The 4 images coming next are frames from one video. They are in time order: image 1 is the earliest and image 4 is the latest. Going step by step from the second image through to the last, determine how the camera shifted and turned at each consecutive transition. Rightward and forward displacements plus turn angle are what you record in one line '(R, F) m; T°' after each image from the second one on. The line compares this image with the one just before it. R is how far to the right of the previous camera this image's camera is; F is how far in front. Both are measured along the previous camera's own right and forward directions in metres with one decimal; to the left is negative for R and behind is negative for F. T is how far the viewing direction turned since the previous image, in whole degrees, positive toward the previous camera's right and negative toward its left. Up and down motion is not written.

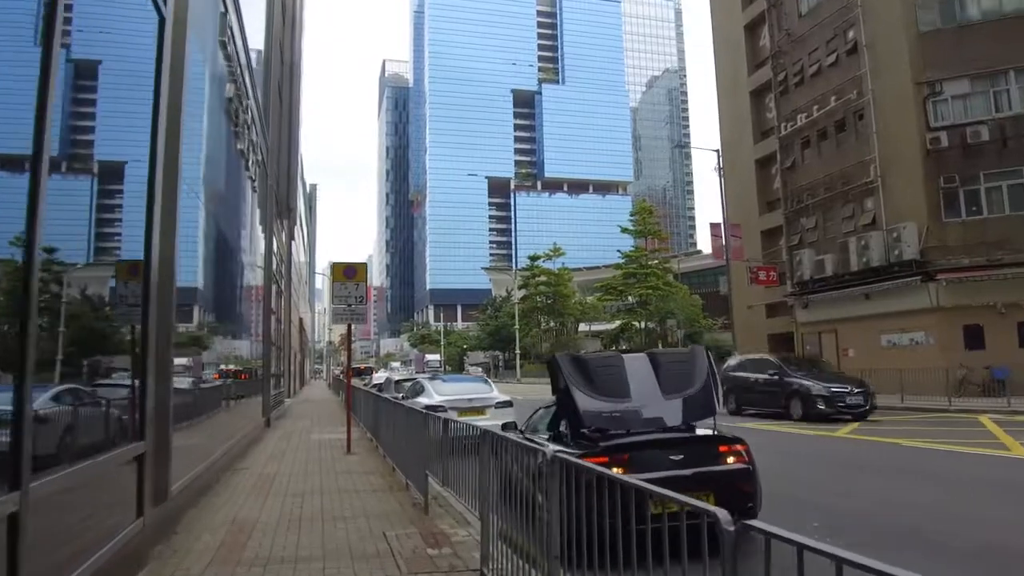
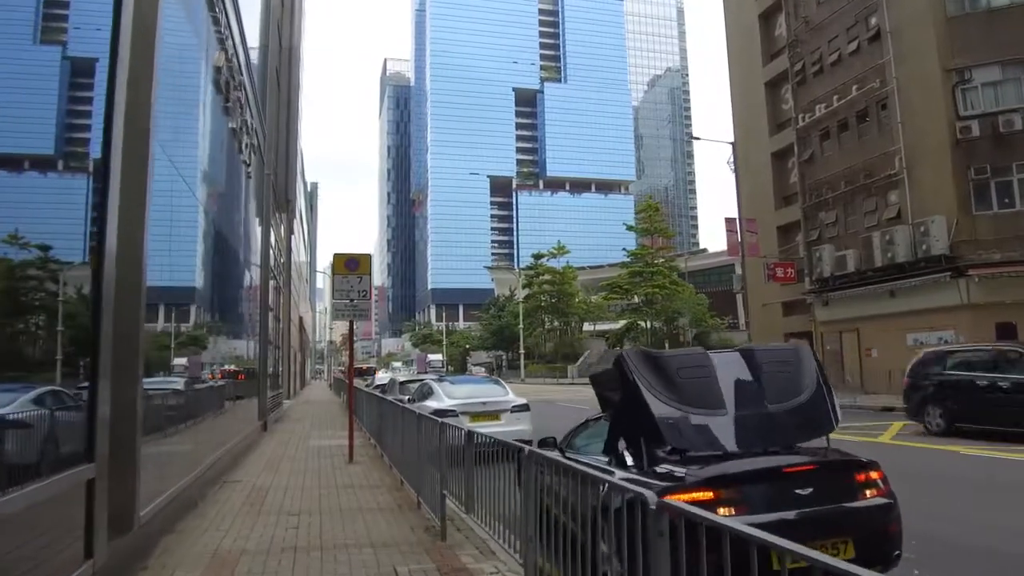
(-0.3, +1.1) m; 0°
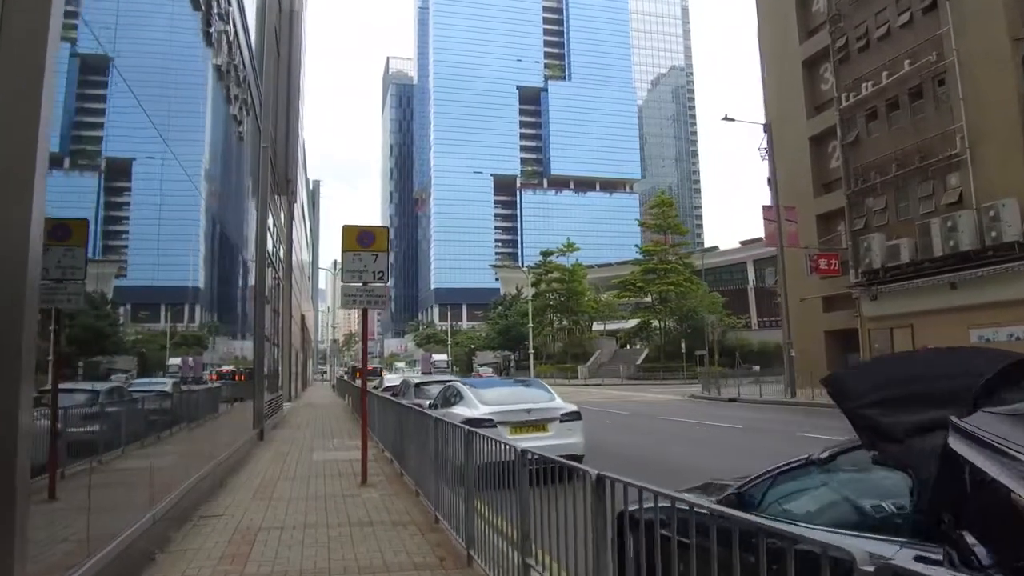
(-0.7, +2.2) m; 0°
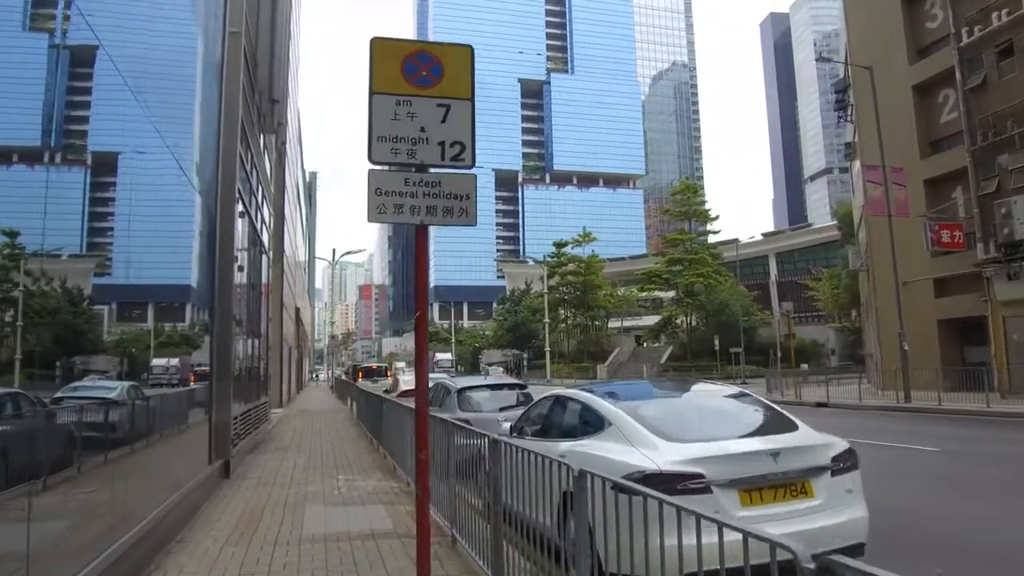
(-1.5, +5.2) m; 0°
